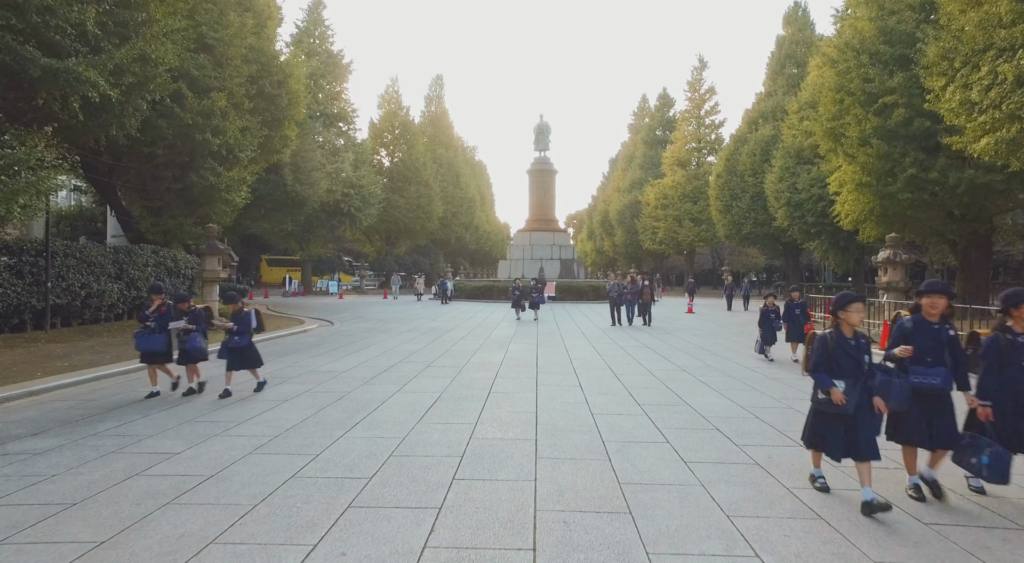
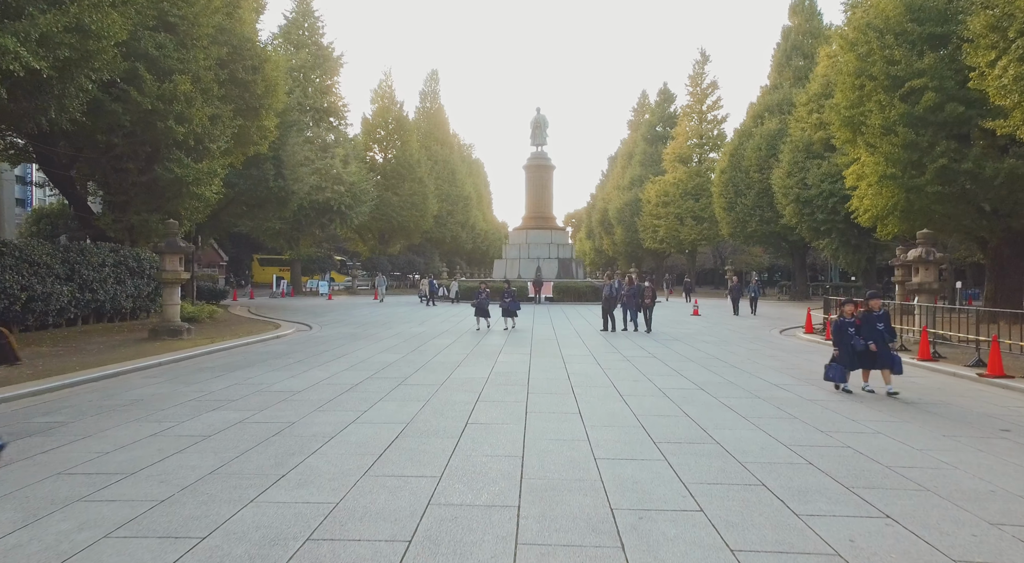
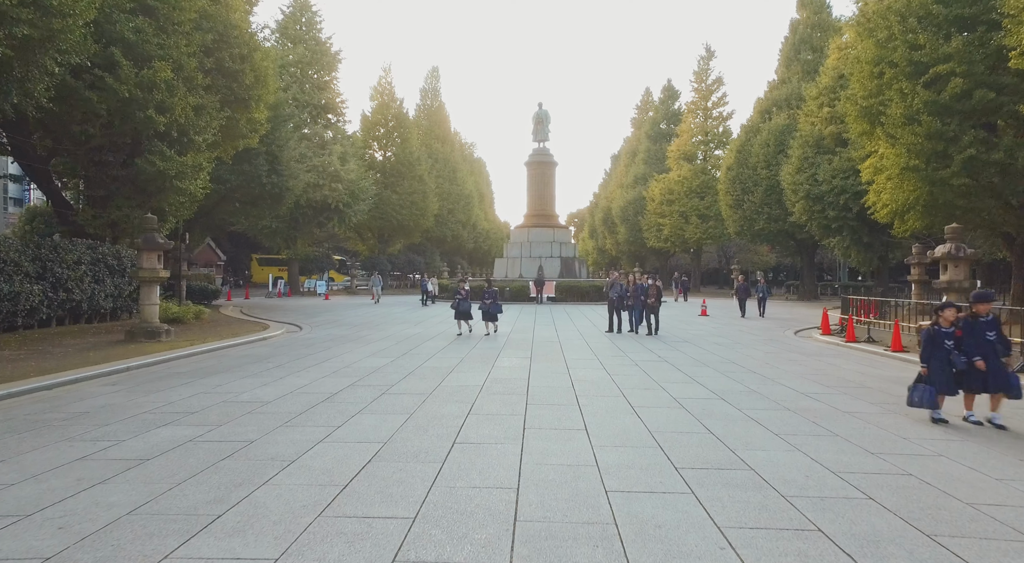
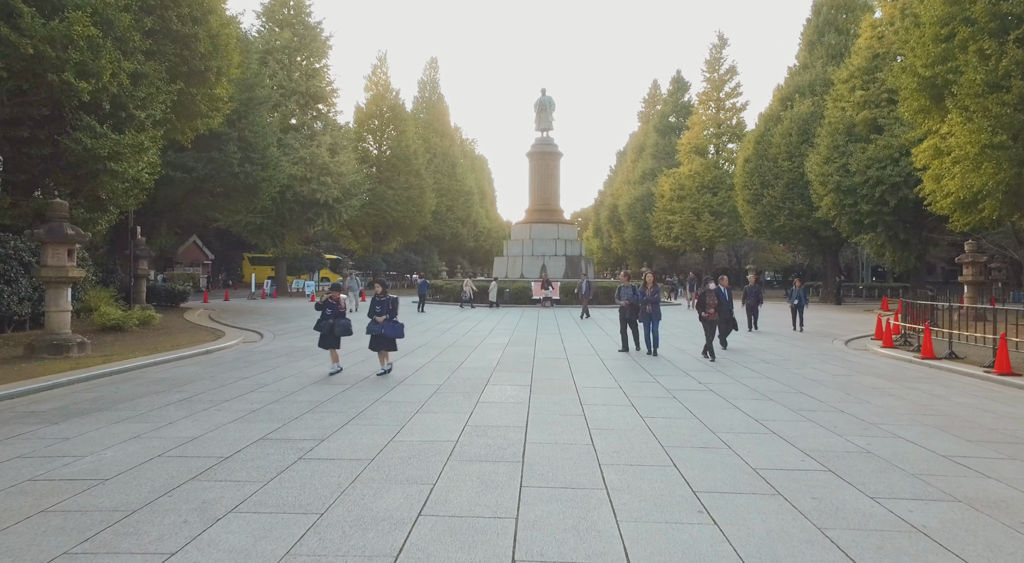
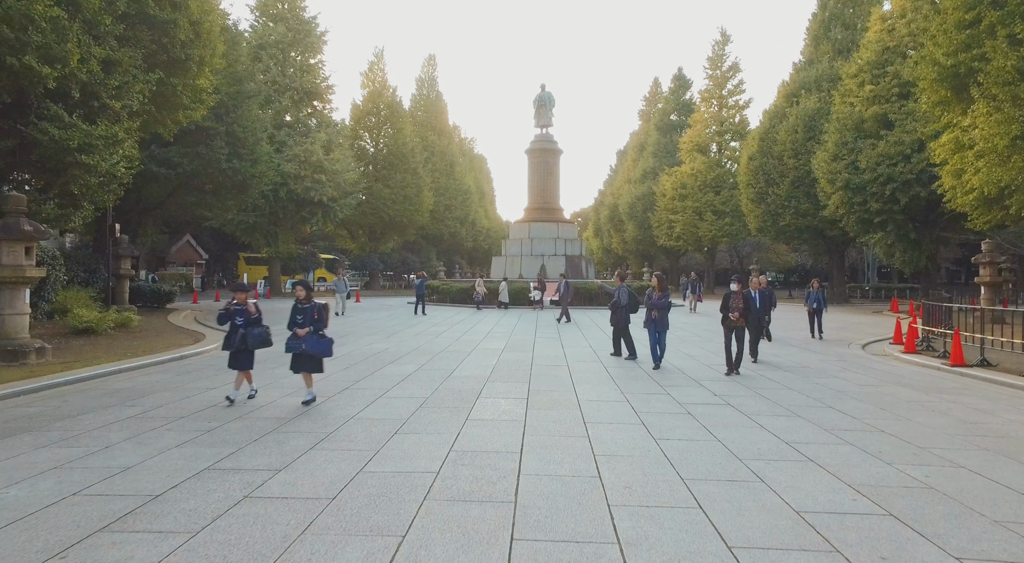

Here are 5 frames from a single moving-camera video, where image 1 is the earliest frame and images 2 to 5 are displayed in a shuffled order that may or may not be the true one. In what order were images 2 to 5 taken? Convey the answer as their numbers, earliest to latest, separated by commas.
2, 3, 4, 5
